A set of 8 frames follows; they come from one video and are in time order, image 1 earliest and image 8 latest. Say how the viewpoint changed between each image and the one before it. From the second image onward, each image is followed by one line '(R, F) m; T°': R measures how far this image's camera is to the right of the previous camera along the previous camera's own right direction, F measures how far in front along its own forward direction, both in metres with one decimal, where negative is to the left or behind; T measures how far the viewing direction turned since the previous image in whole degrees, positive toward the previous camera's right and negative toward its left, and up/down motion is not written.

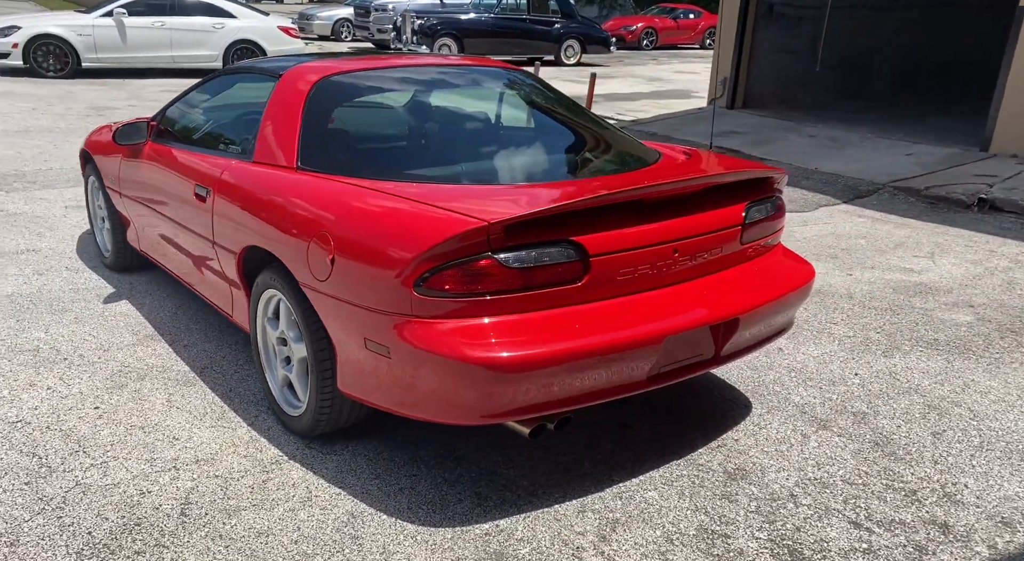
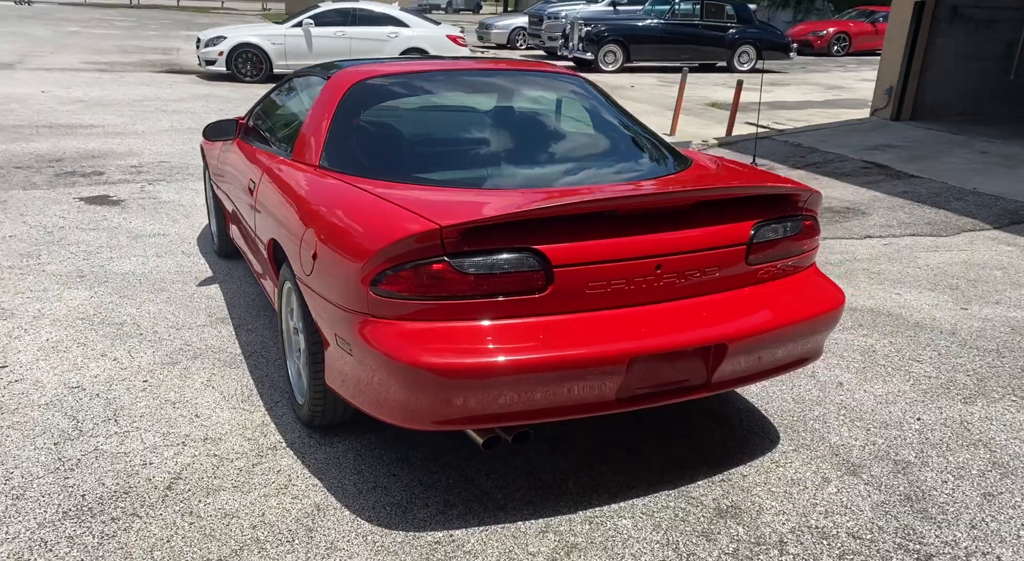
(+0.5, +0.1) m; -11°
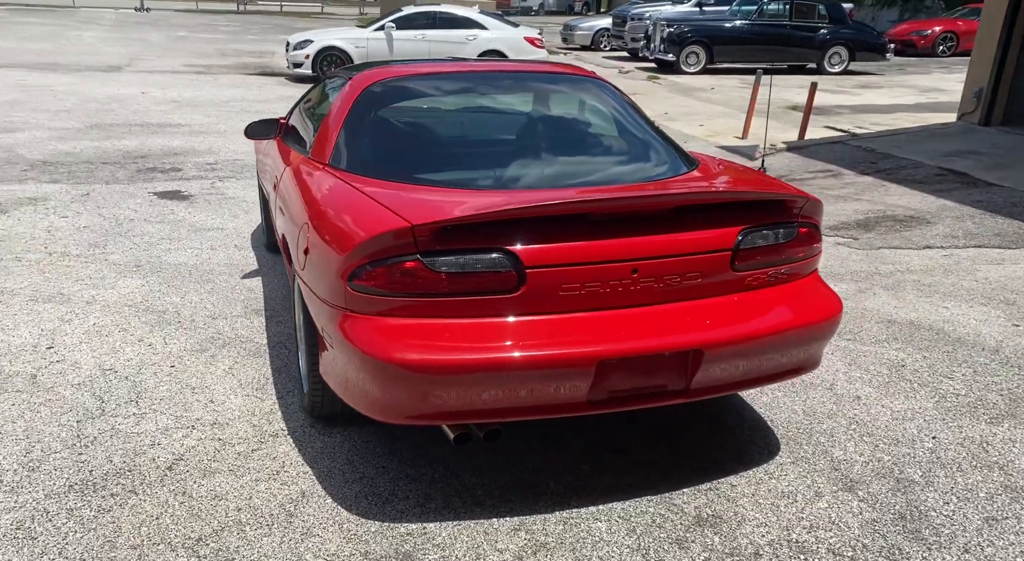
(+0.3, 0.0) m; -5°
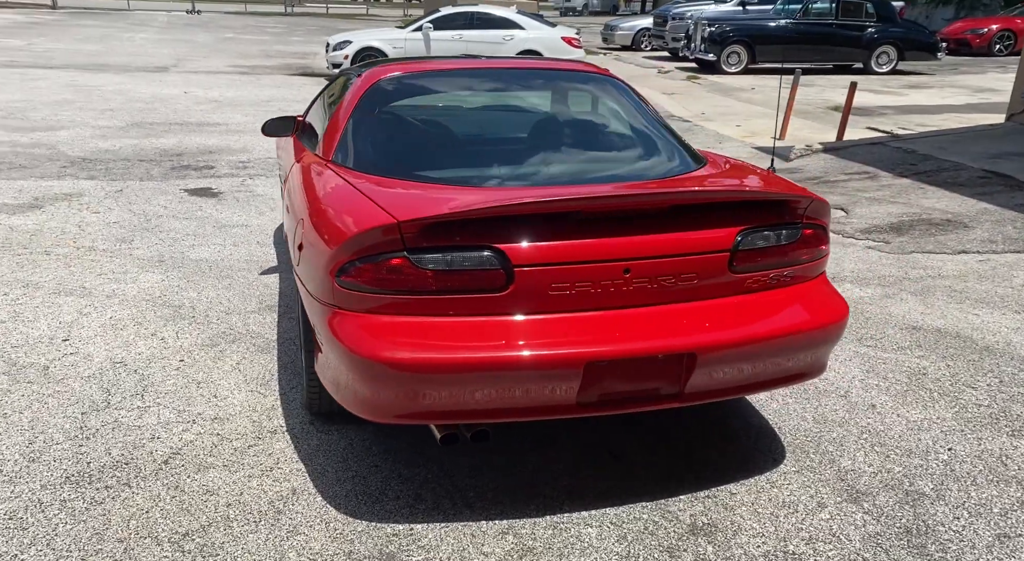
(+0.1, 0.0) m; -3°
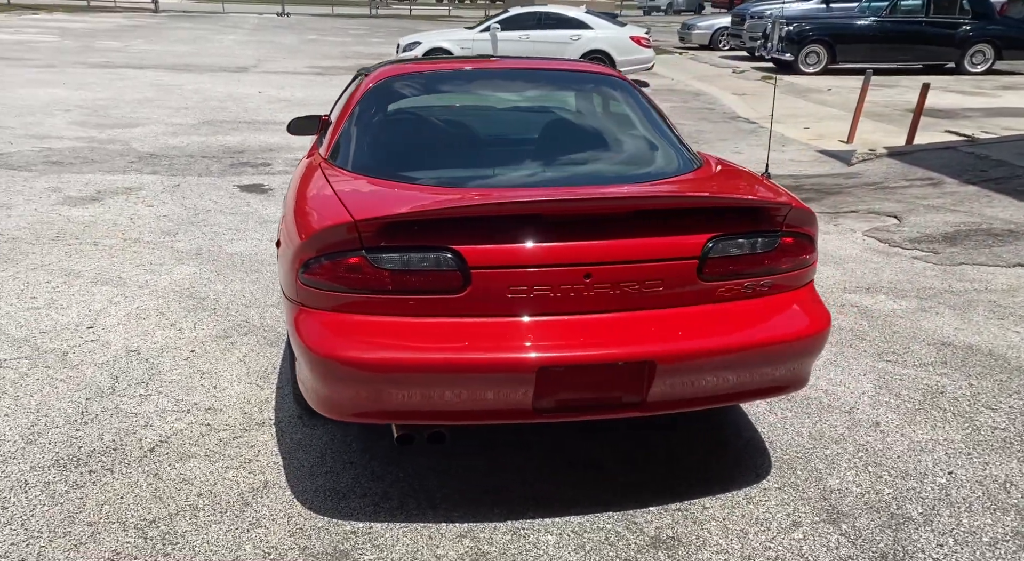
(+0.3, 0.0) m; -5°
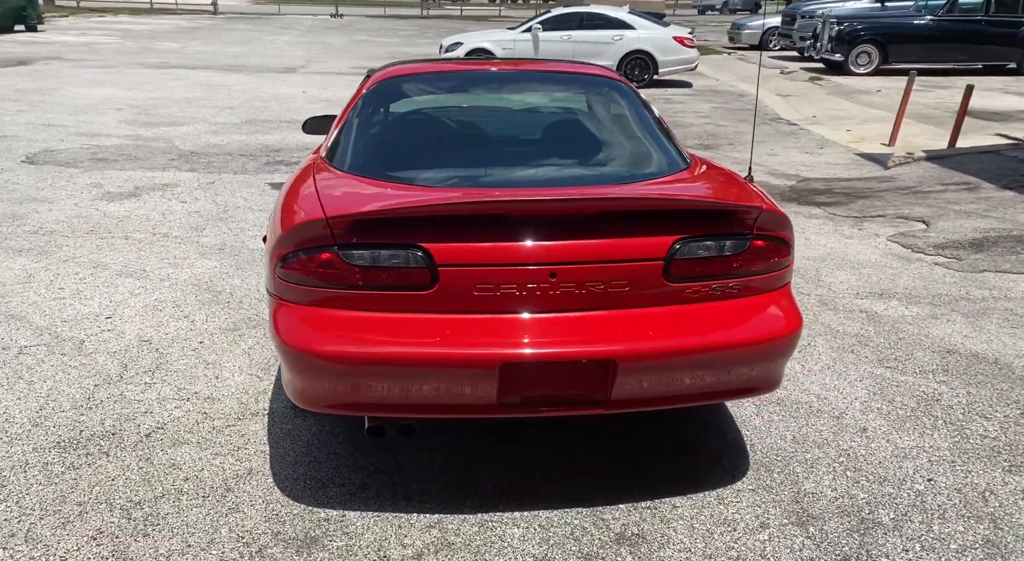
(+0.2, -0.1) m; -3°
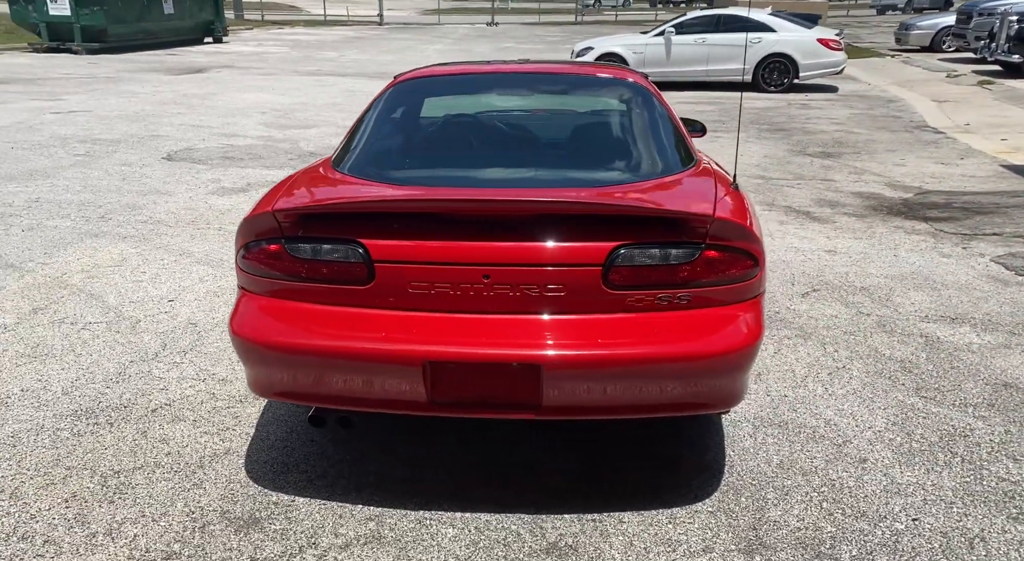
(+0.5, 0.0) m; -10°
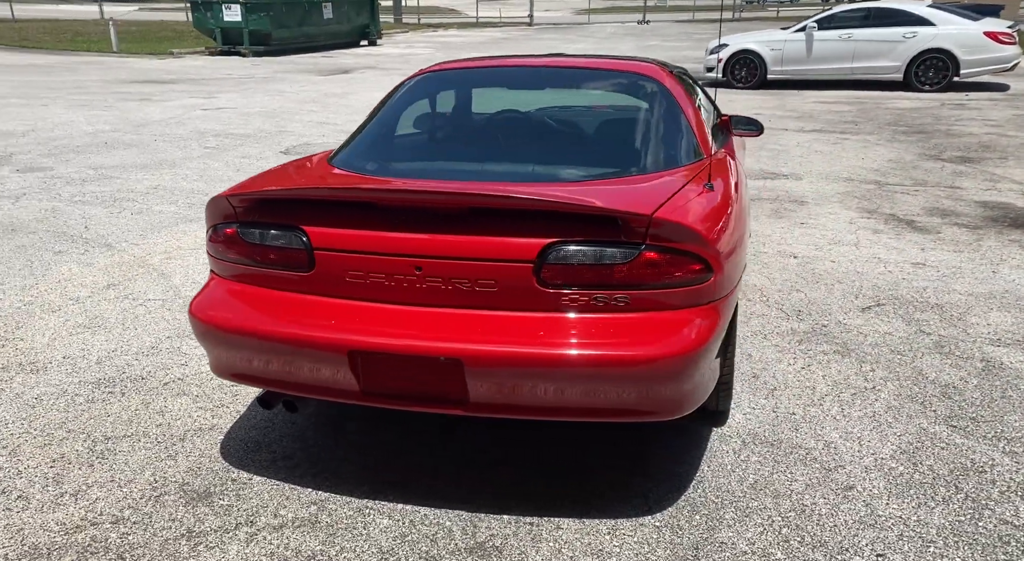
(+0.5, +0.1) m; -10°
